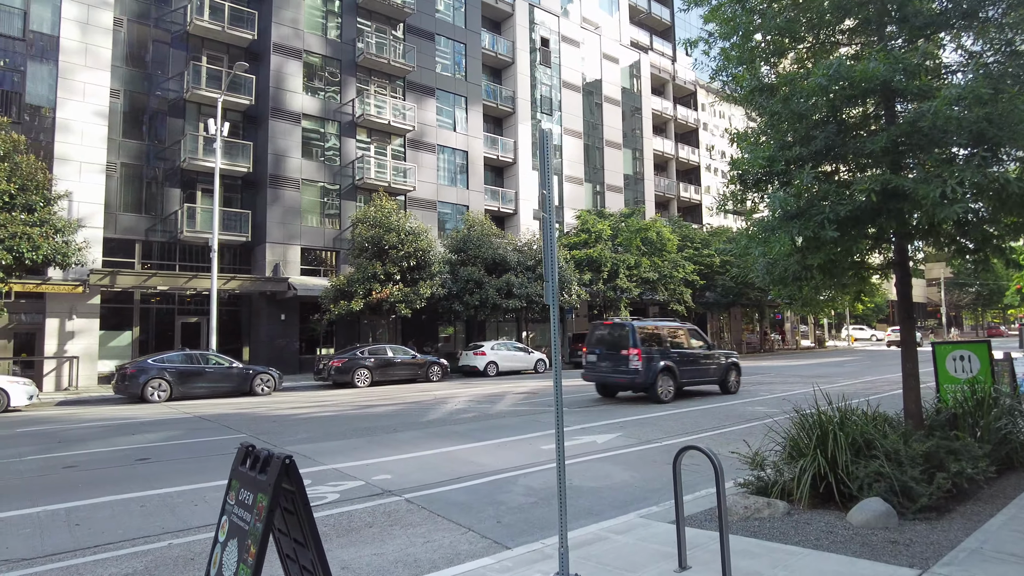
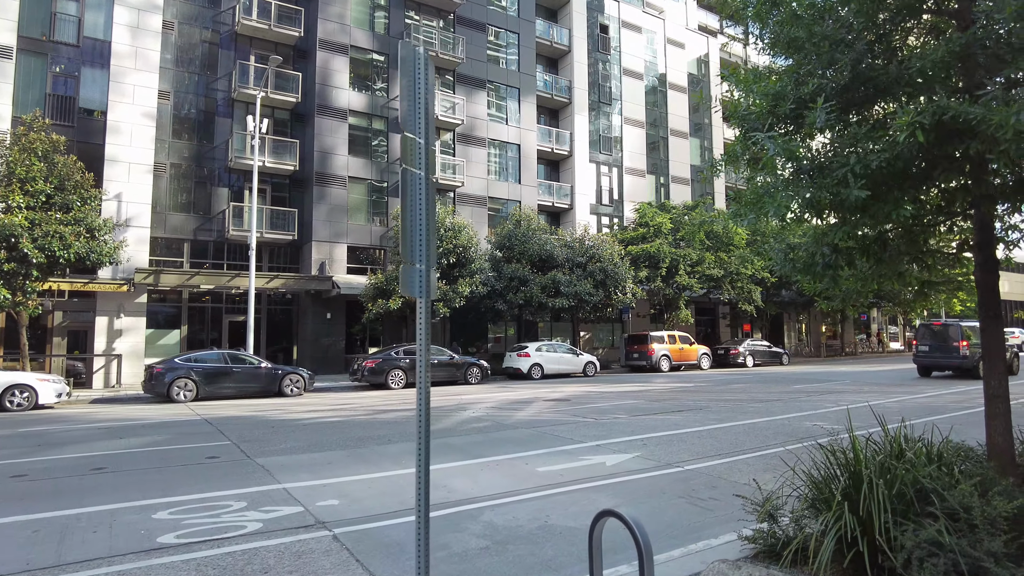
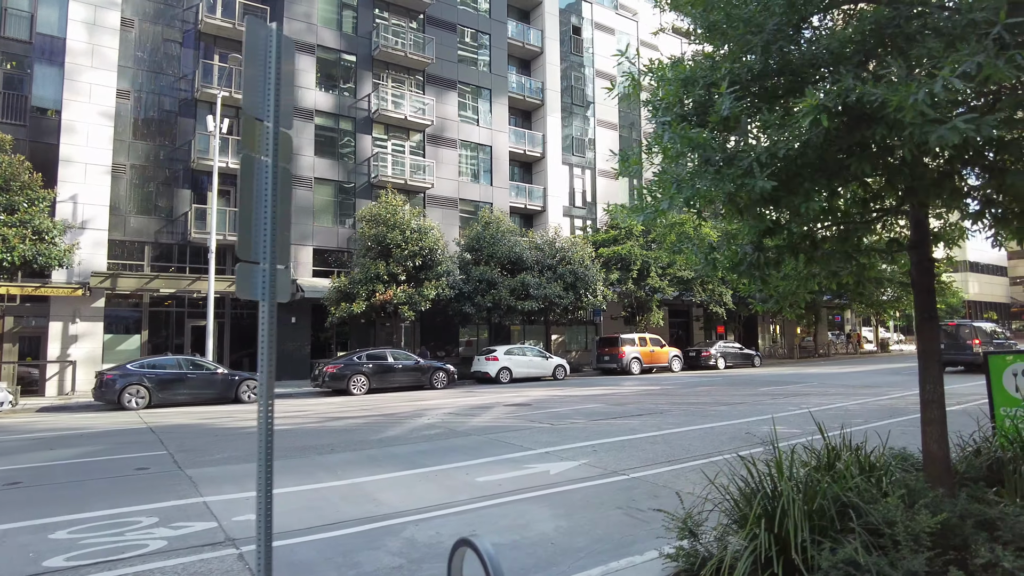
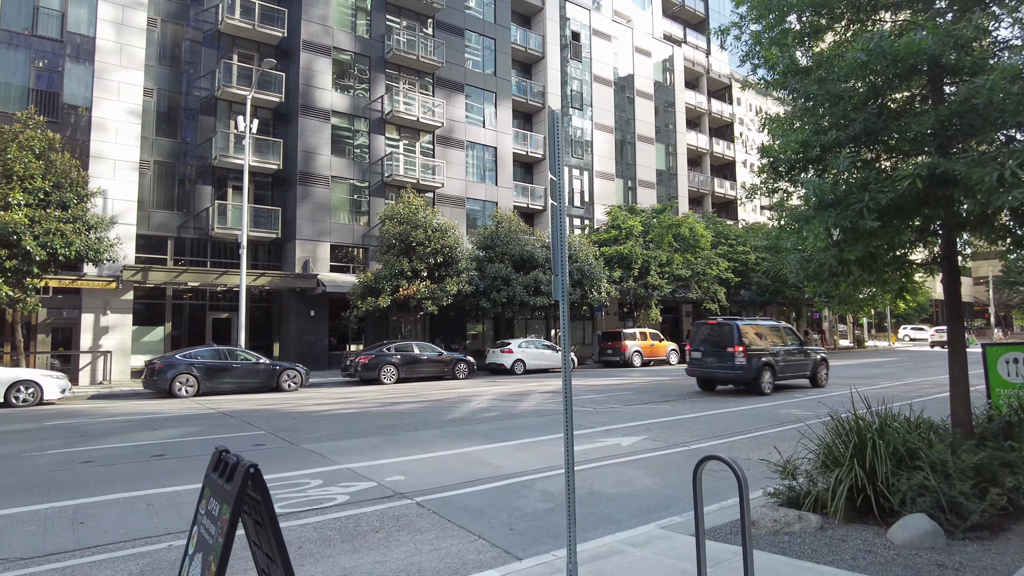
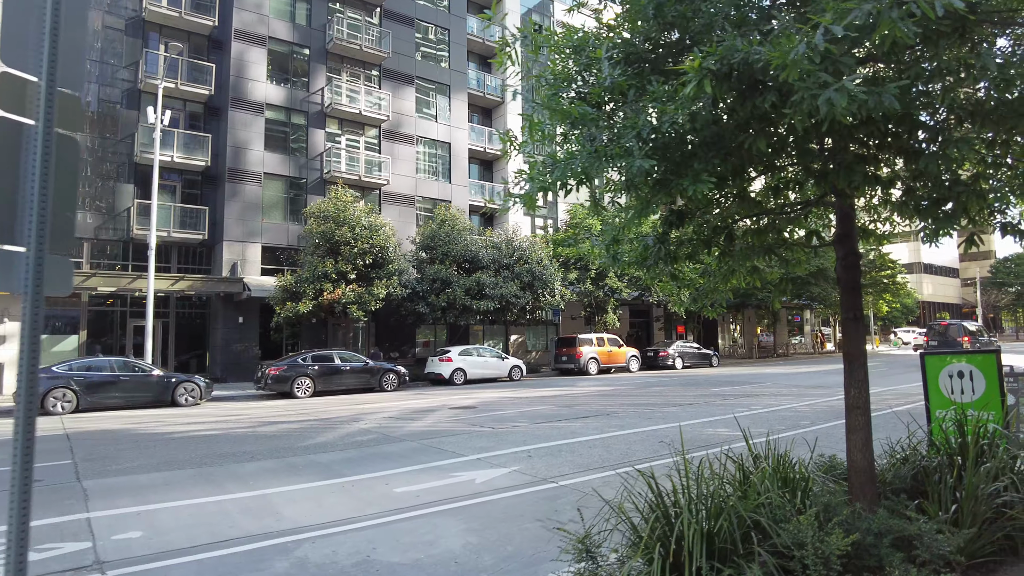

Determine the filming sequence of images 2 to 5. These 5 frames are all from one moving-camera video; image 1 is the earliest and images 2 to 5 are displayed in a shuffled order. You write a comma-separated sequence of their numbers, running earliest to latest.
4, 2, 3, 5
